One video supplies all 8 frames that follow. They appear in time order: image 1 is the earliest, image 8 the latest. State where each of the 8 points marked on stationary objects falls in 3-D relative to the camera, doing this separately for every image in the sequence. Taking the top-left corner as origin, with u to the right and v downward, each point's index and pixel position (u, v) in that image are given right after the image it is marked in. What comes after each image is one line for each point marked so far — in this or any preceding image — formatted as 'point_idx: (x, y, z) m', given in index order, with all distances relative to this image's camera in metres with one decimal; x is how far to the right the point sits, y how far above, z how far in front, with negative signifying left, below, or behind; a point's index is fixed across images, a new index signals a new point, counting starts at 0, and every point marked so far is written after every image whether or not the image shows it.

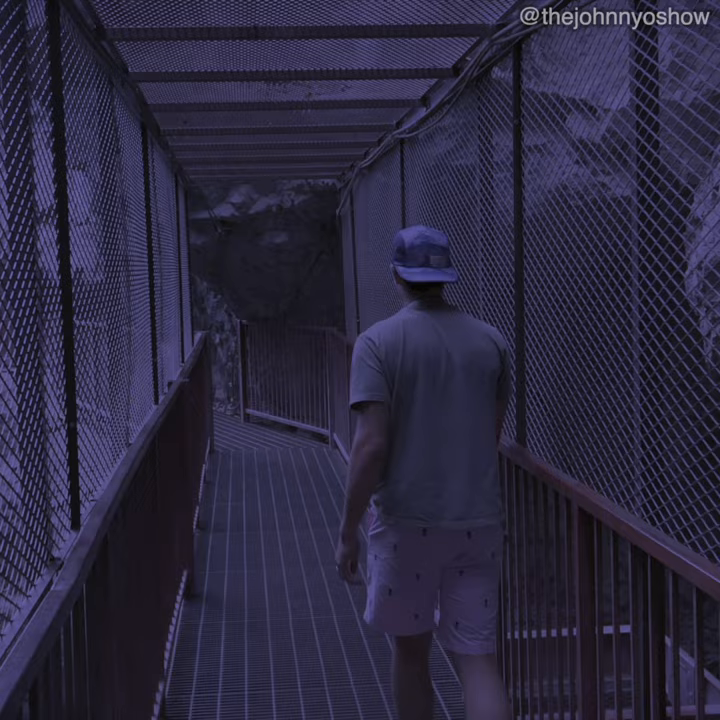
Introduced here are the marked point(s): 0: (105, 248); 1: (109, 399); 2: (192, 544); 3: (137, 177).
0: (-0.8, +0.4, +6.6) m
1: (-0.8, -0.1, +6.5) m
2: (-0.6, -0.7, +7.1) m
3: (-0.8, +0.6, +6.8) m
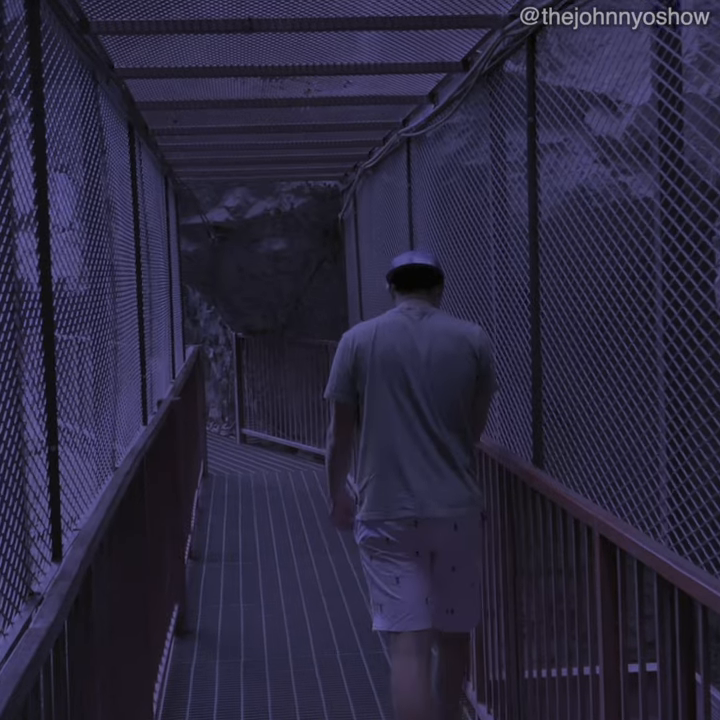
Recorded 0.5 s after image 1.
0: (-0.8, +0.3, +6.1) m
1: (-0.8, -0.2, +6.0) m
2: (-0.6, -0.7, +6.6) m
3: (-0.7, +0.6, +6.3) m
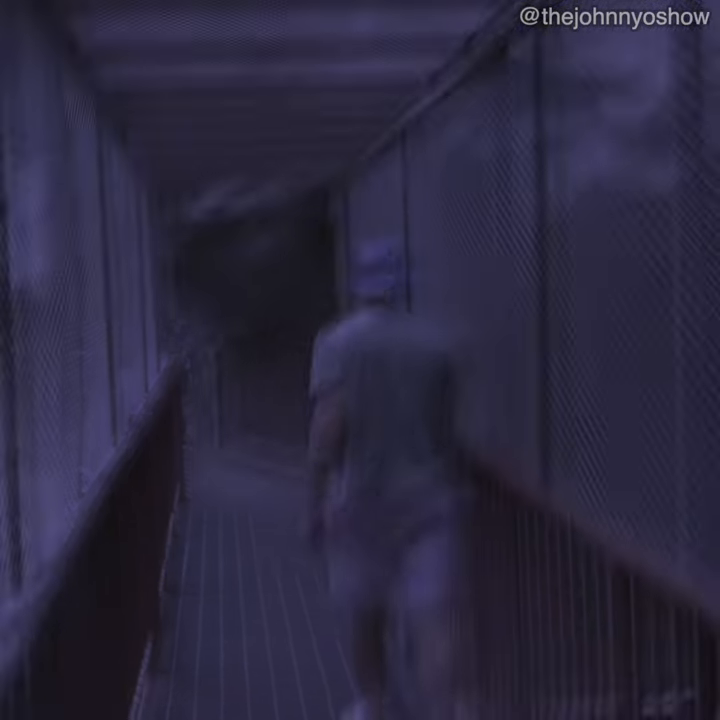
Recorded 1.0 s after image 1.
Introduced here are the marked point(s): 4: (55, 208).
0: (-0.8, +0.3, +5.5) m
1: (-0.8, -0.2, +5.5) m
2: (-0.6, -0.7, +6.0) m
3: (-0.8, +0.5, +5.7) m
4: (-0.8, +0.4, +5.4) m
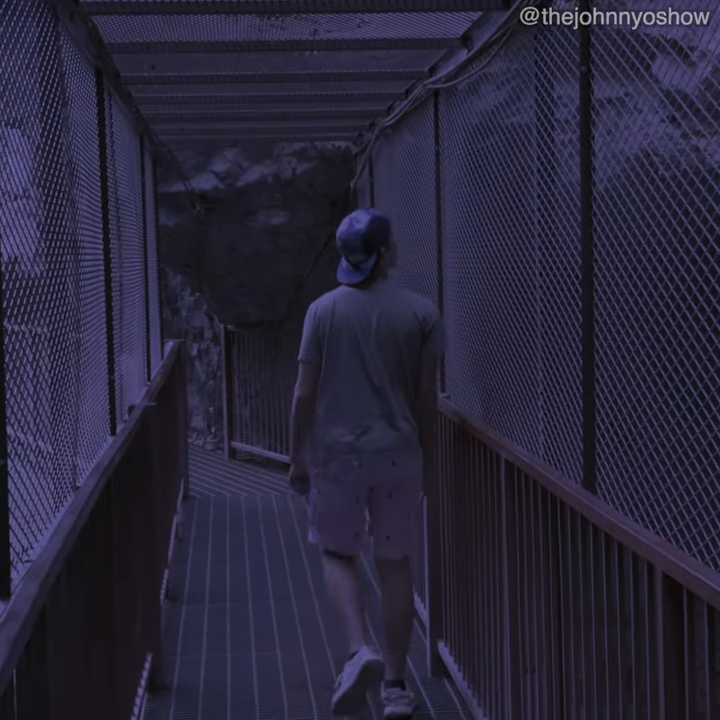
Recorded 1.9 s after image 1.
0: (-0.8, +0.3, +5.0) m
1: (-0.8, -0.2, +4.9) m
2: (-0.6, -0.7, +5.5) m
3: (-0.7, +0.6, +5.2) m
4: (-0.8, +0.5, +4.9) m
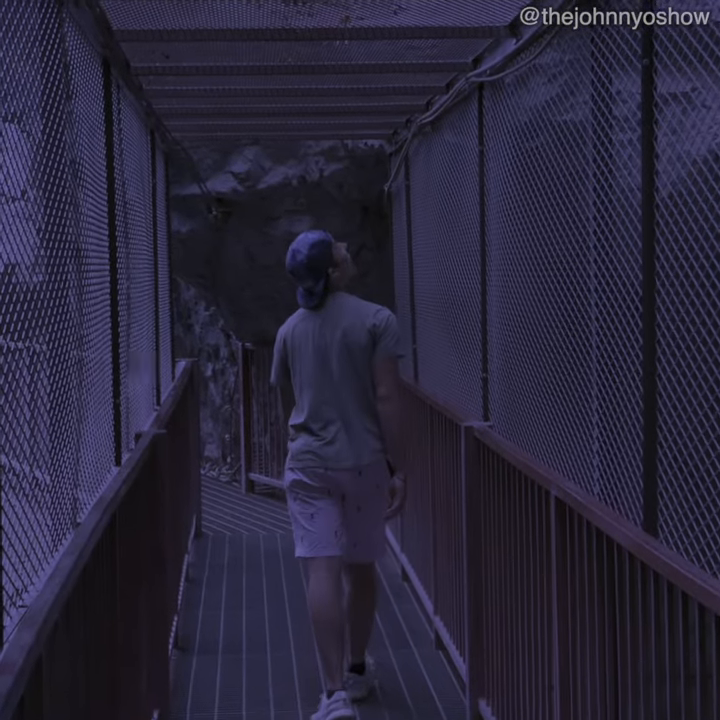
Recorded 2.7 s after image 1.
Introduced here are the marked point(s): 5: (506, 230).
0: (-0.7, +0.3, +4.5) m
1: (-0.7, -0.2, +4.4) m
2: (-0.5, -0.8, +4.9) m
3: (-0.6, +0.5, +4.7) m
4: (-0.7, +0.4, +4.4) m
5: (+0.4, +0.3, +4.9) m
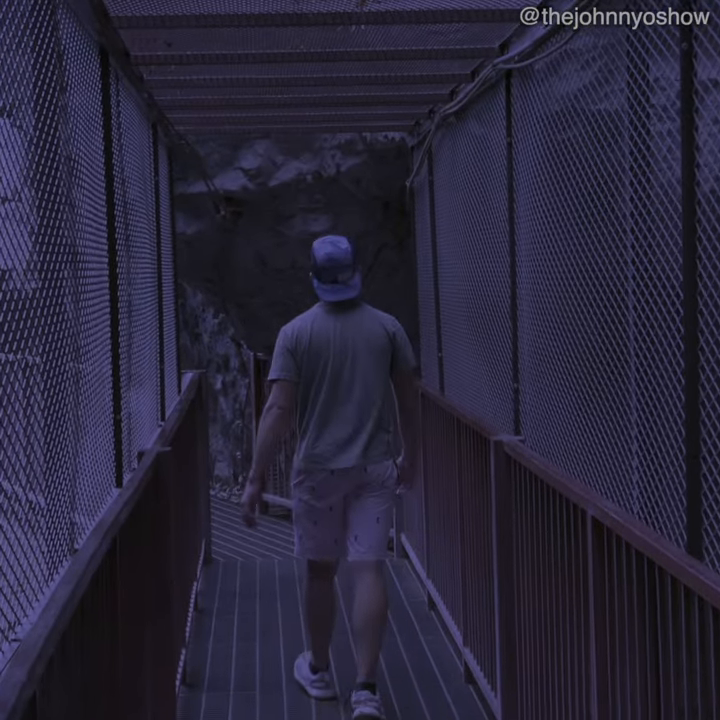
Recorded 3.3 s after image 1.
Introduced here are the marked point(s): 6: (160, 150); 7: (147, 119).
0: (-0.7, +0.3, +4.1) m
1: (-0.6, -0.2, +4.0) m
2: (-0.4, -0.8, +4.6) m
3: (-0.6, +0.5, +4.3) m
4: (-0.6, +0.4, +4.0) m
5: (+0.4, +0.3, +4.6) m
6: (-0.5, +0.6, +5.3) m
7: (-0.6, +0.6, +5.1) m
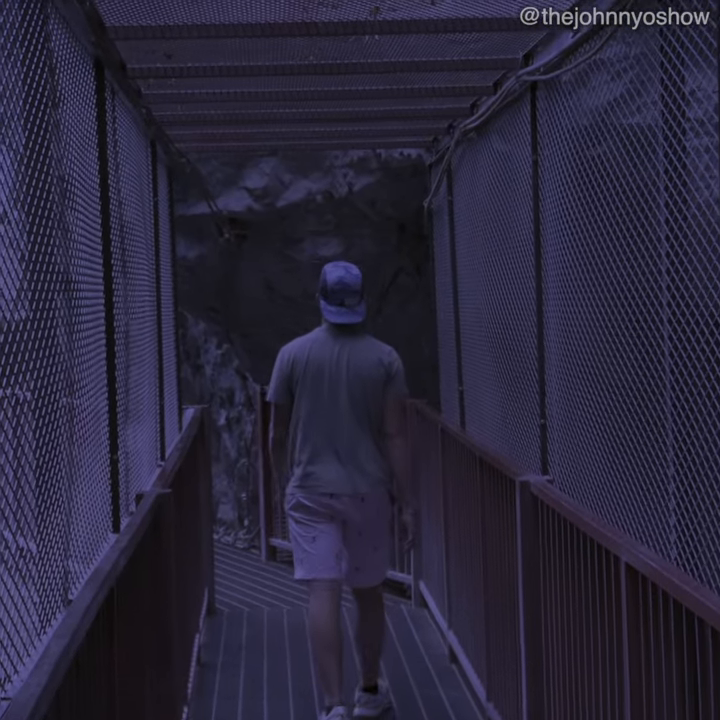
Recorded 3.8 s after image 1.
0: (-0.6, +0.2, +3.8) m
1: (-0.6, -0.3, +3.7) m
2: (-0.4, -0.9, +4.2) m
3: (-0.6, +0.4, +4.0) m
4: (-0.6, +0.3, +3.7) m
5: (+0.4, +0.2, +4.3) m
6: (-0.5, +0.5, +5.0) m
7: (-0.5, +0.5, +4.8) m
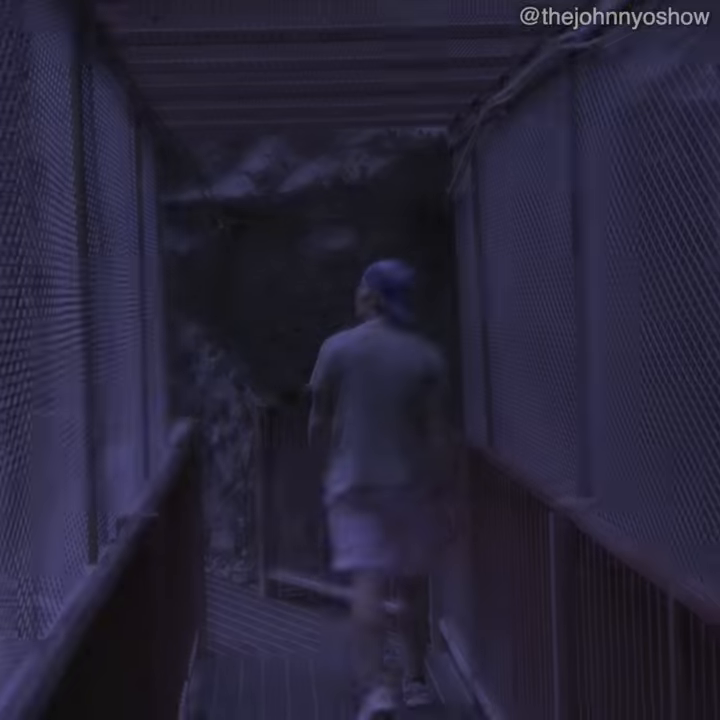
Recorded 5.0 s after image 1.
0: (-0.6, +0.2, +3.3) m
1: (-0.6, -0.3, +3.2) m
2: (-0.4, -0.9, +3.7) m
3: (-0.5, +0.4, +3.5) m
4: (-0.6, +0.3, +3.2) m
5: (+0.5, +0.2, +3.8) m
6: (-0.5, +0.5, +4.5) m
7: (-0.5, +0.5, +4.3) m
